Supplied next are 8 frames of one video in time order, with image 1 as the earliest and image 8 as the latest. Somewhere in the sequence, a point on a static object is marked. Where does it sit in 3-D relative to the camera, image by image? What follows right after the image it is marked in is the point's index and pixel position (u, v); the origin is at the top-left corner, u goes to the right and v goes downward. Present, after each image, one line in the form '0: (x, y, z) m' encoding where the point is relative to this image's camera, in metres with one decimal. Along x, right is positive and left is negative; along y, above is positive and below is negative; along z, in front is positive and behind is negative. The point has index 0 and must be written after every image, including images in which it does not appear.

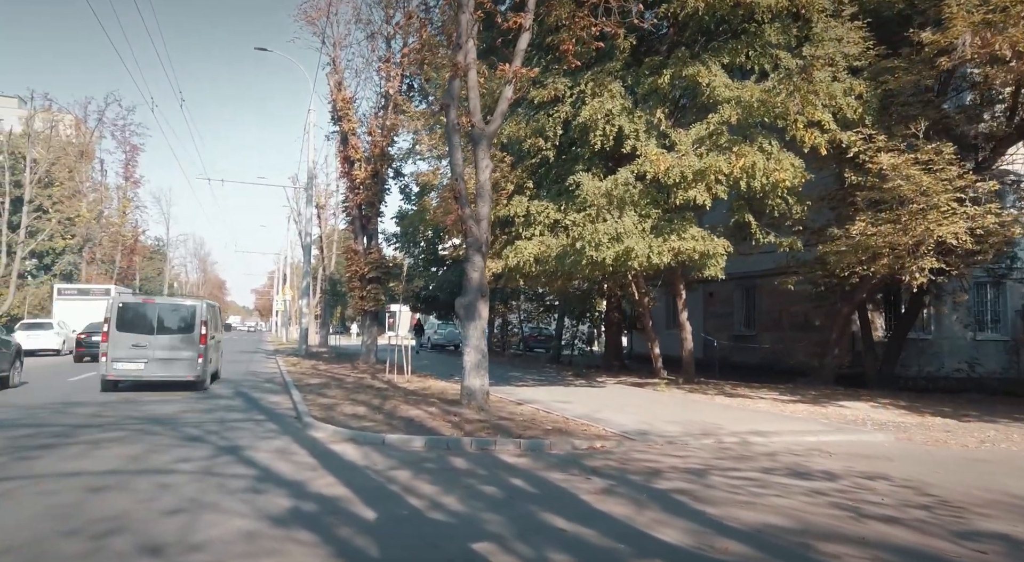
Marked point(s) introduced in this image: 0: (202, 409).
0: (-6.4, -2.6, +13.3) m
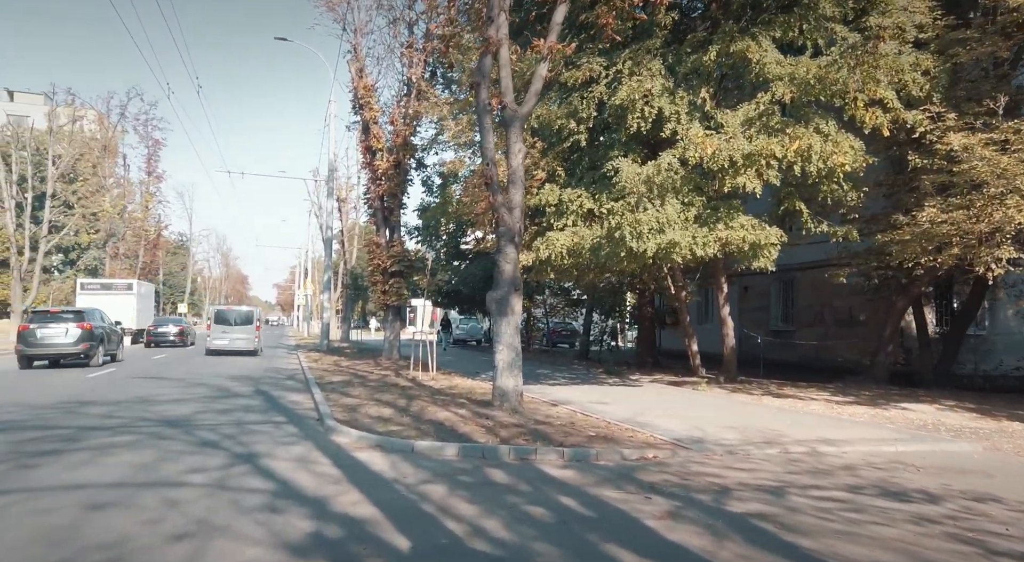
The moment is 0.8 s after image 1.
0: (-5.7, -2.5, +12.6) m
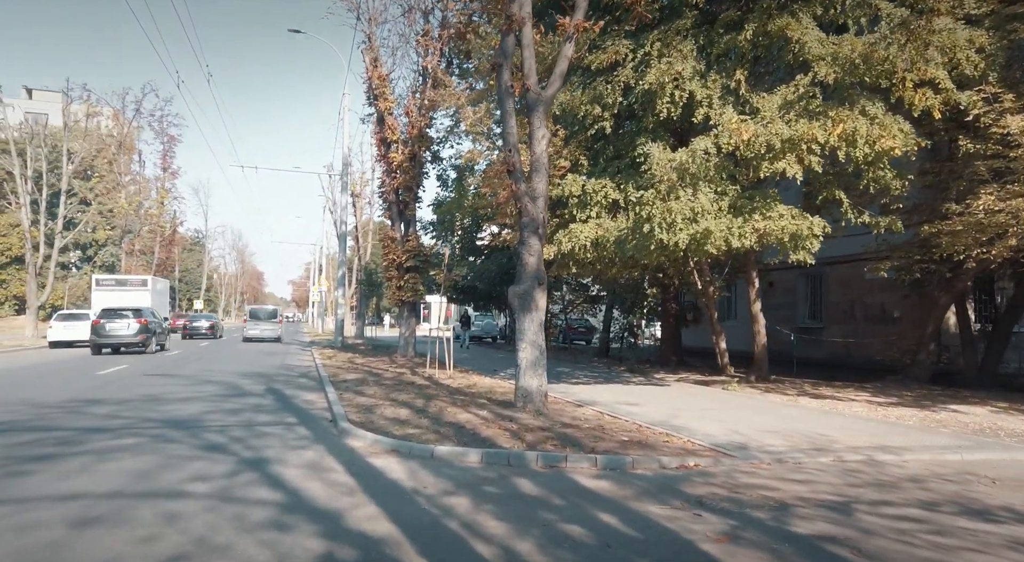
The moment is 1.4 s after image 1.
0: (-5.3, -2.4, +12.0) m
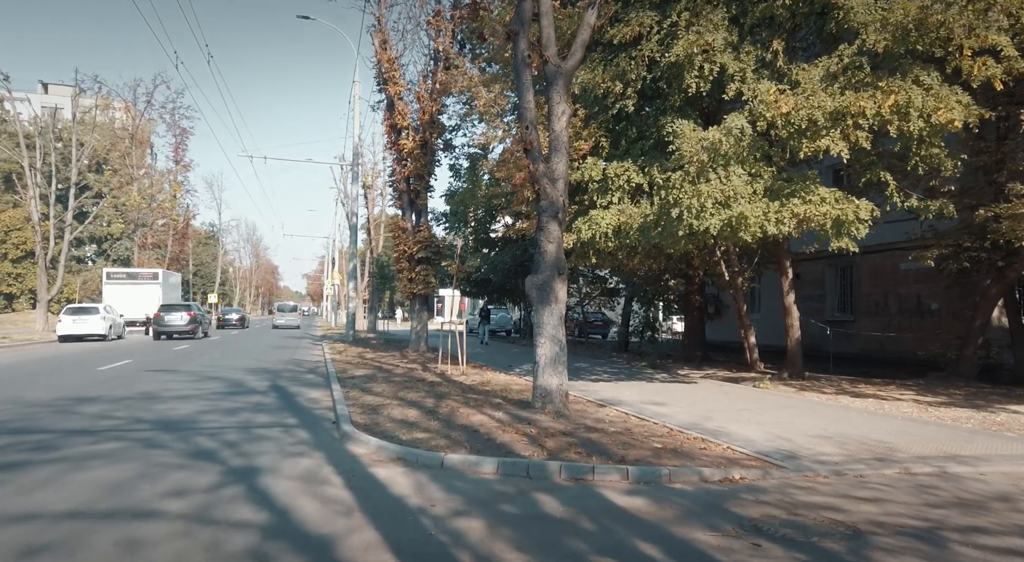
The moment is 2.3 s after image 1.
0: (-5.0, -2.2, +11.2) m
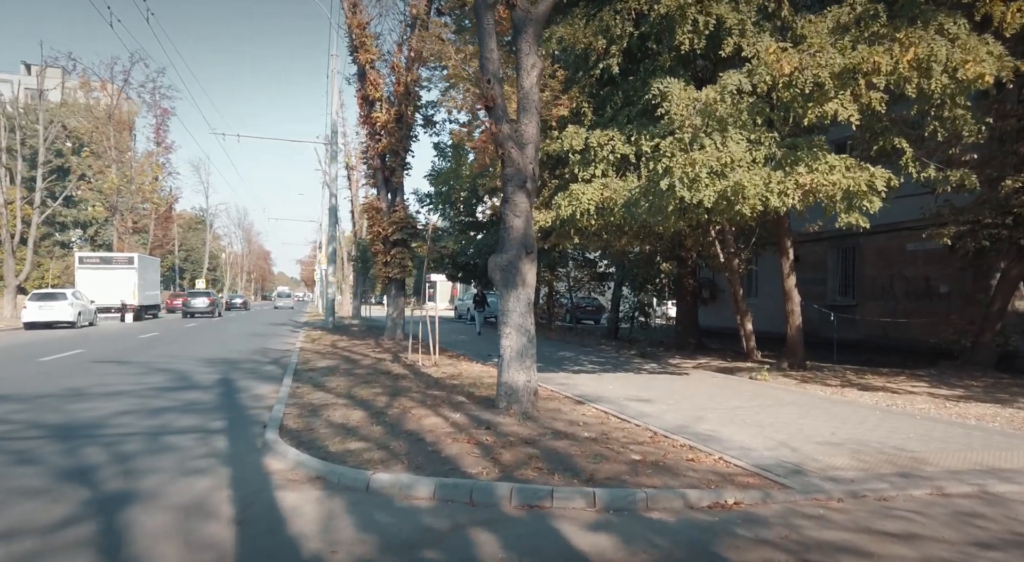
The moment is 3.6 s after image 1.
0: (-5.5, -1.9, +9.9) m
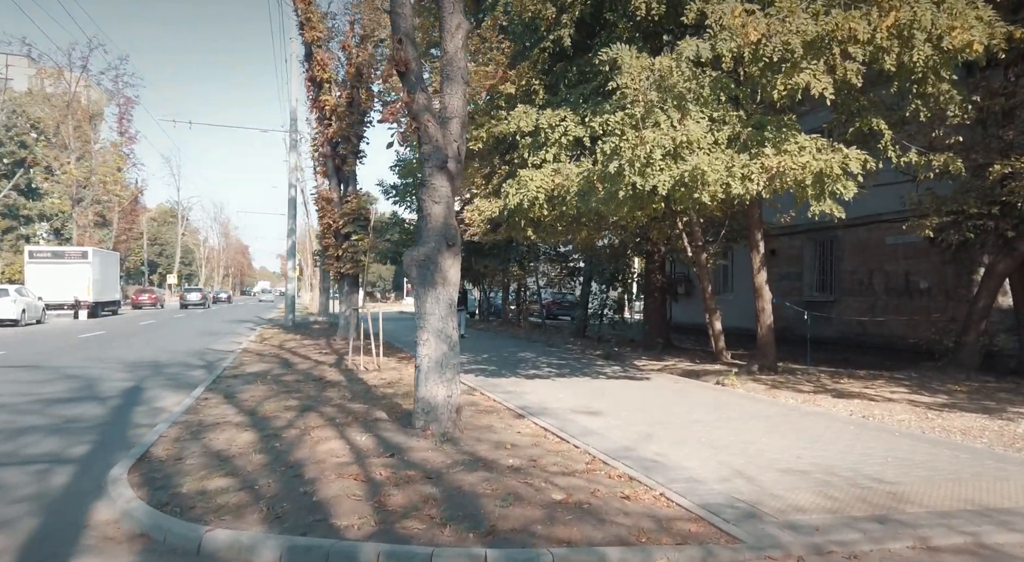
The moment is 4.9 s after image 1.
0: (-6.5, -1.9, +8.5) m
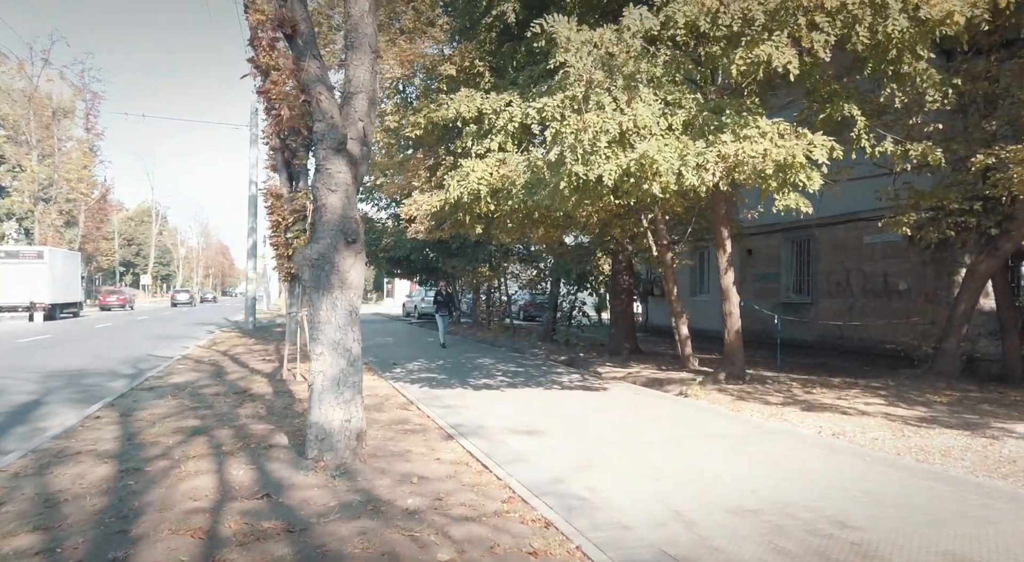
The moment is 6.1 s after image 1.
0: (-7.4, -2.0, +7.3) m
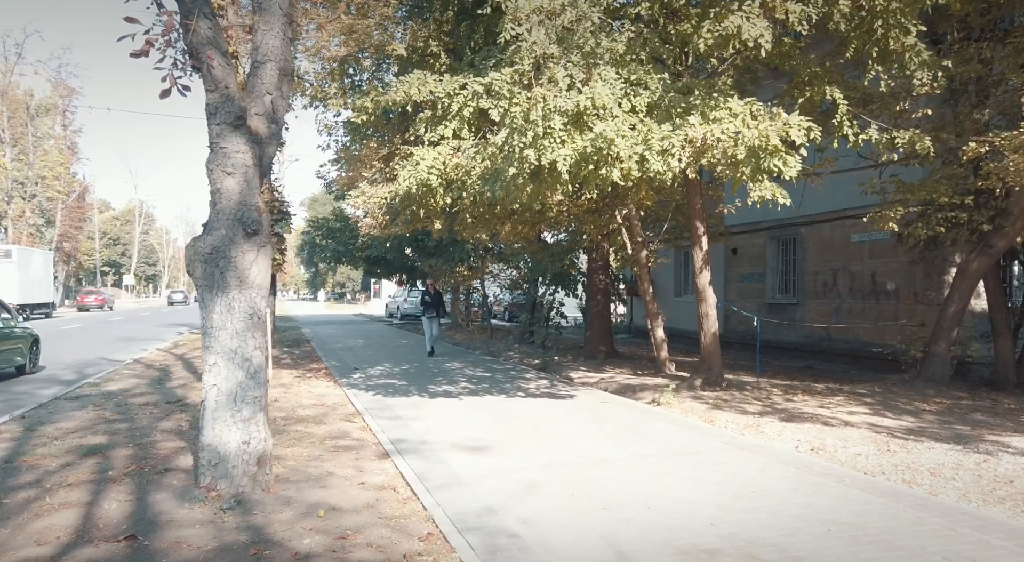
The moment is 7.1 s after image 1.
0: (-8.0, -2.0, +6.3) m
